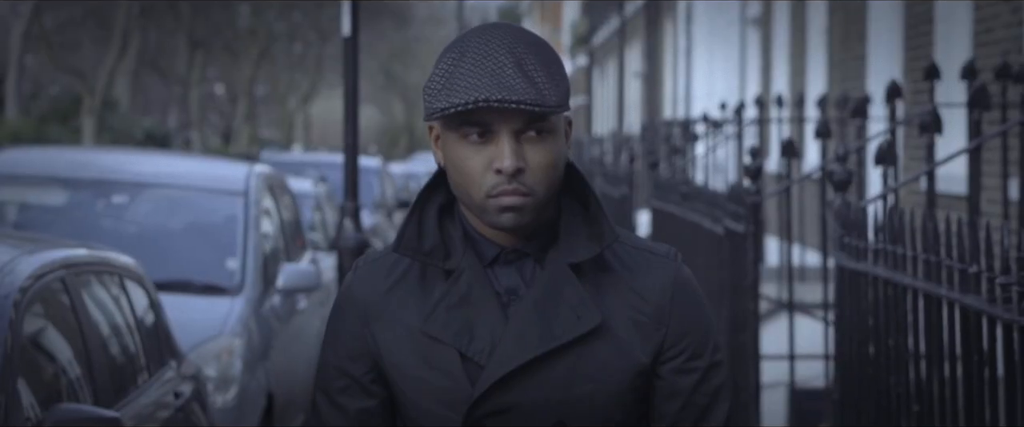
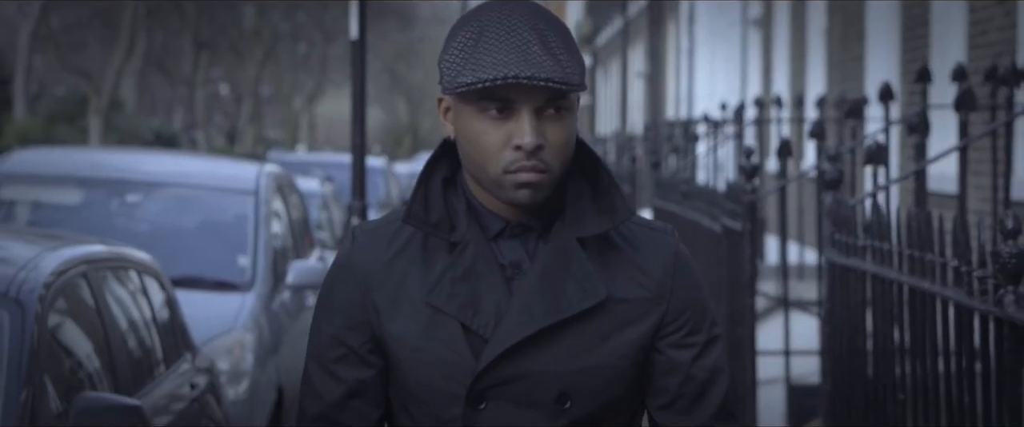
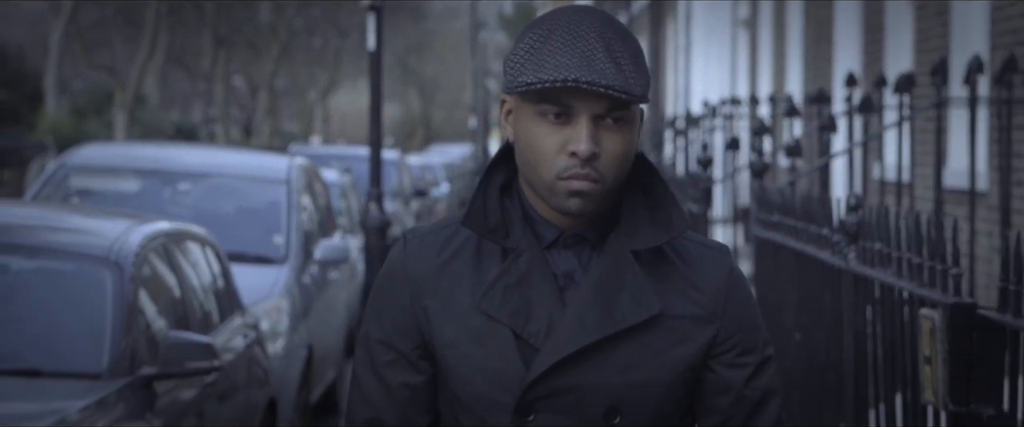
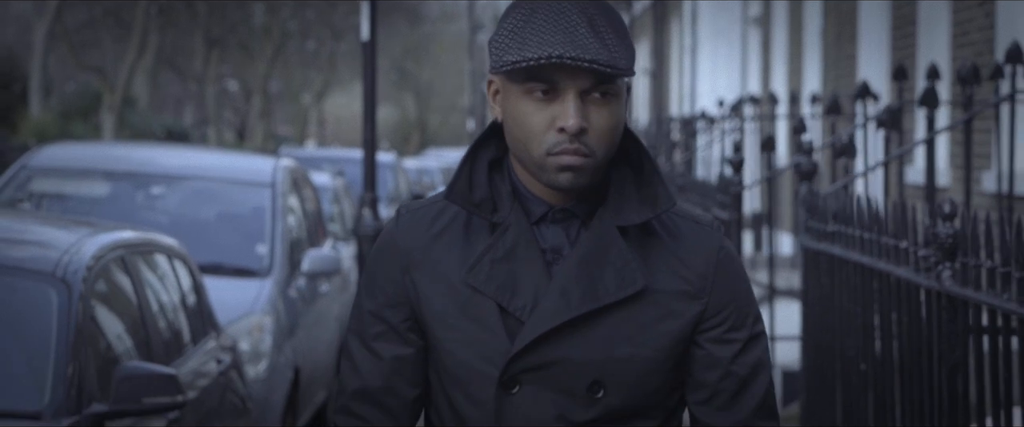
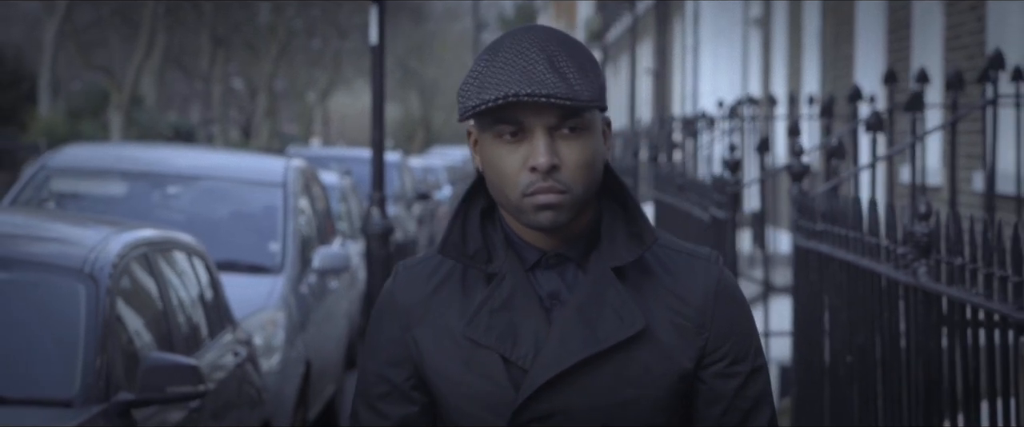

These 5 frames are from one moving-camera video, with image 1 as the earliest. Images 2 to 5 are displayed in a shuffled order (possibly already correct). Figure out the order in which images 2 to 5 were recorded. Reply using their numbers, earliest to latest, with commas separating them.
2, 4, 5, 3
